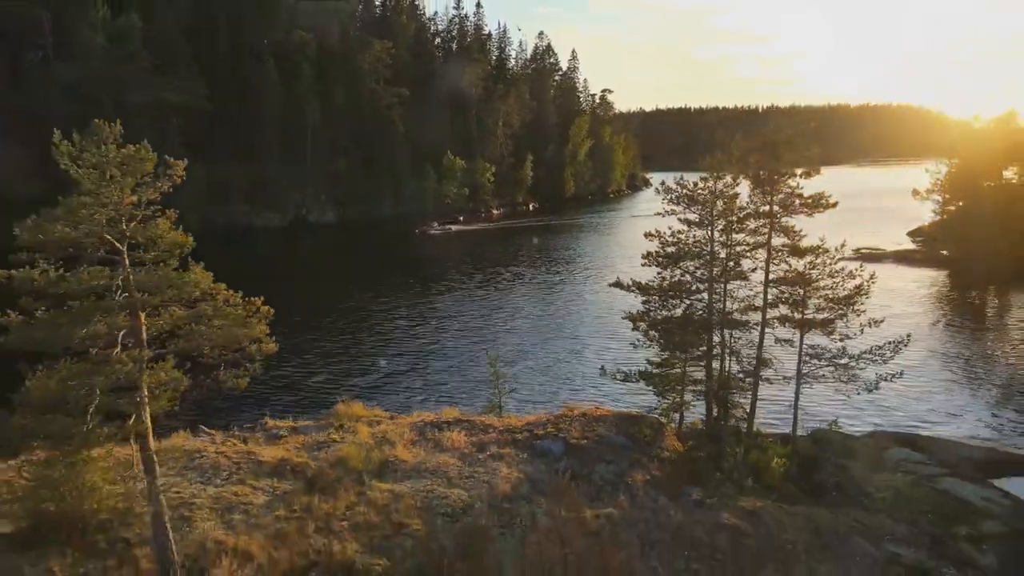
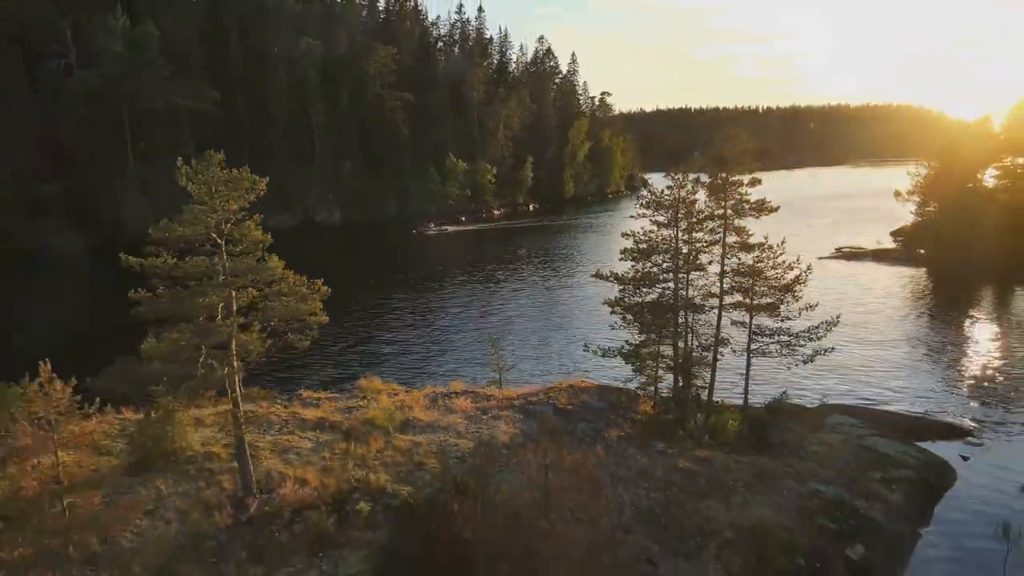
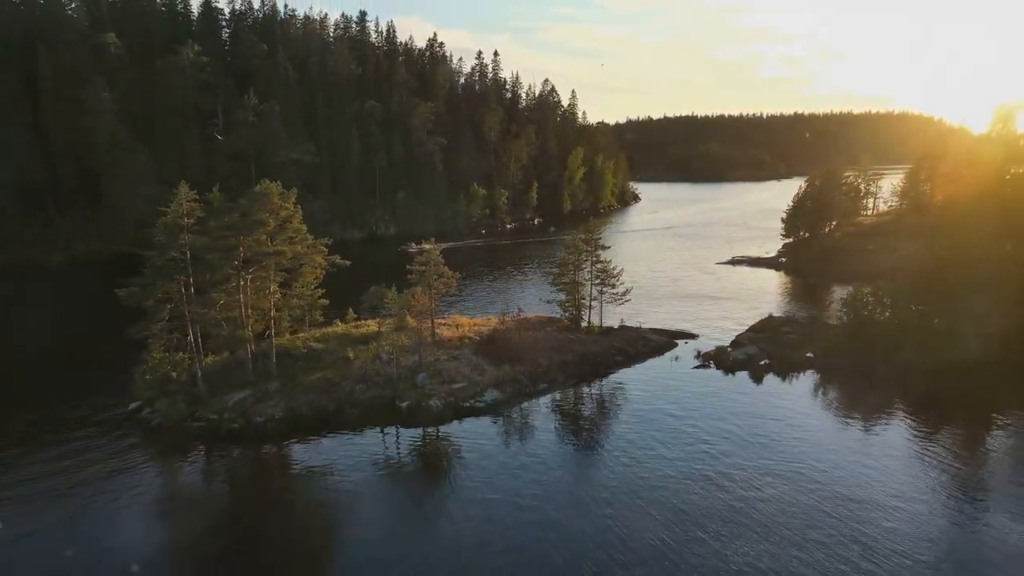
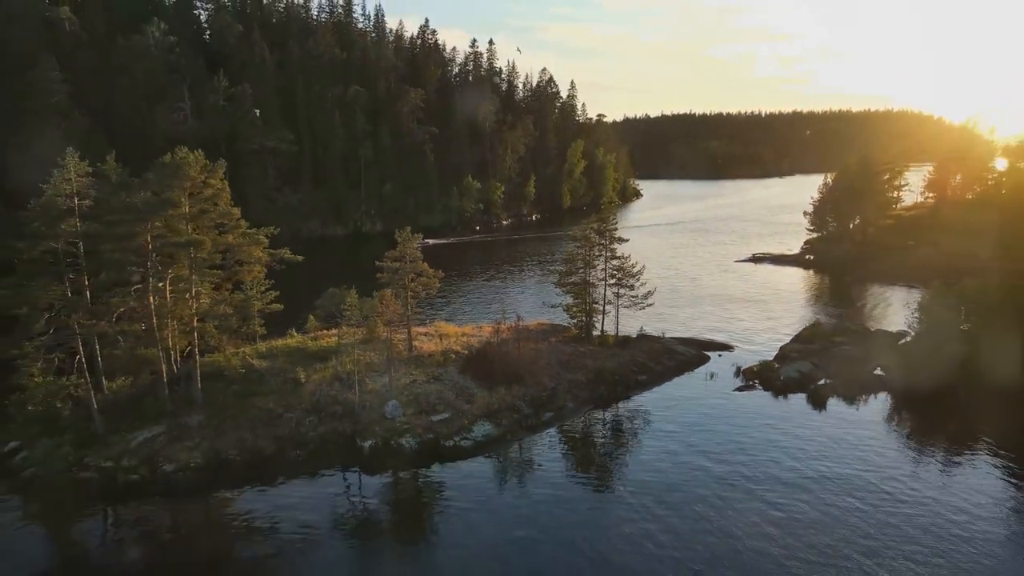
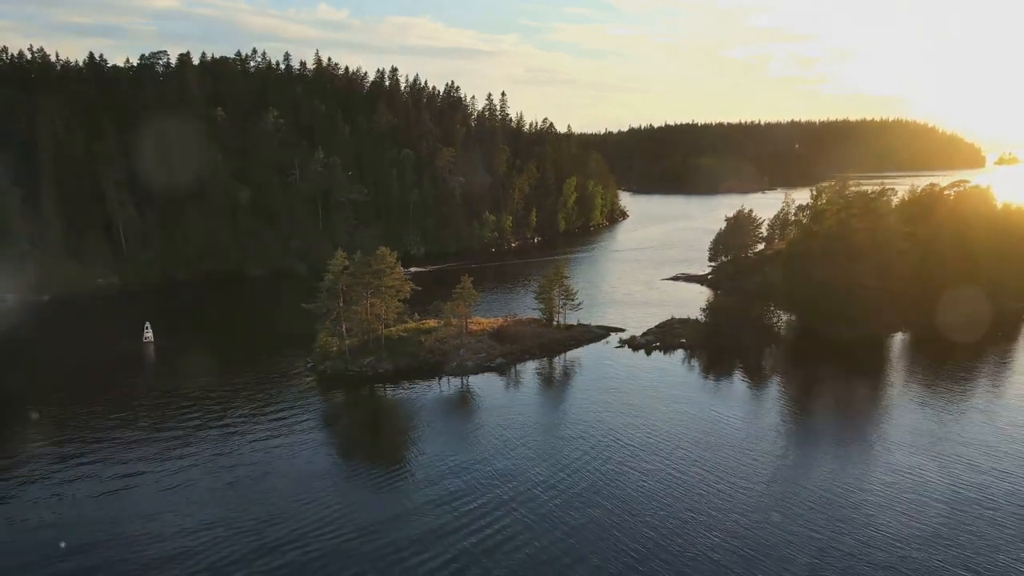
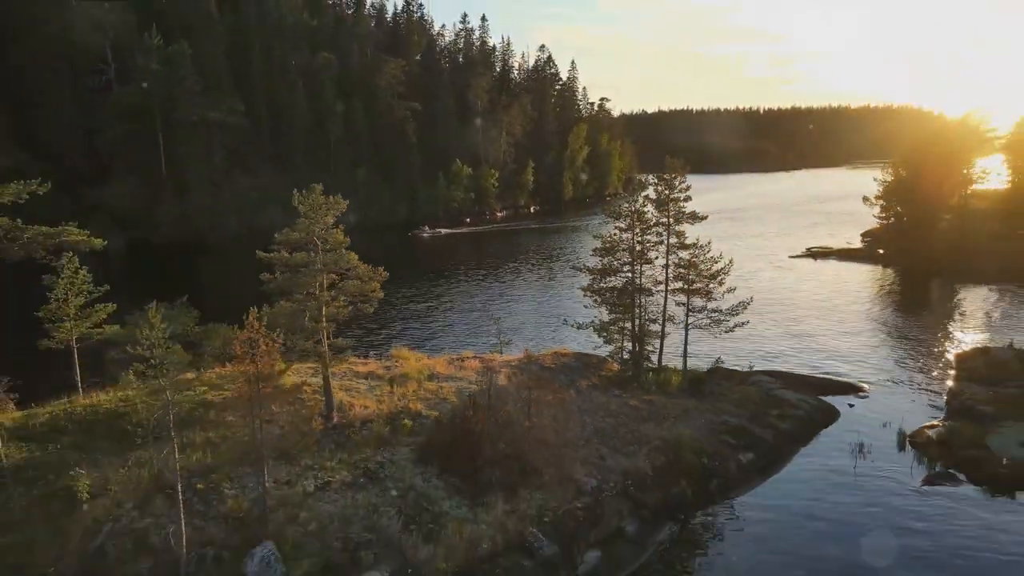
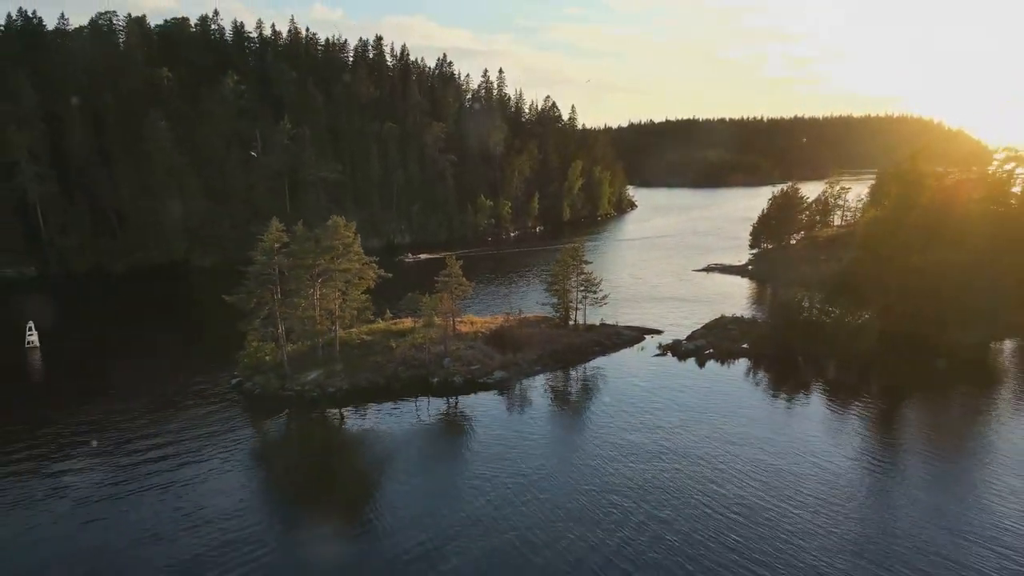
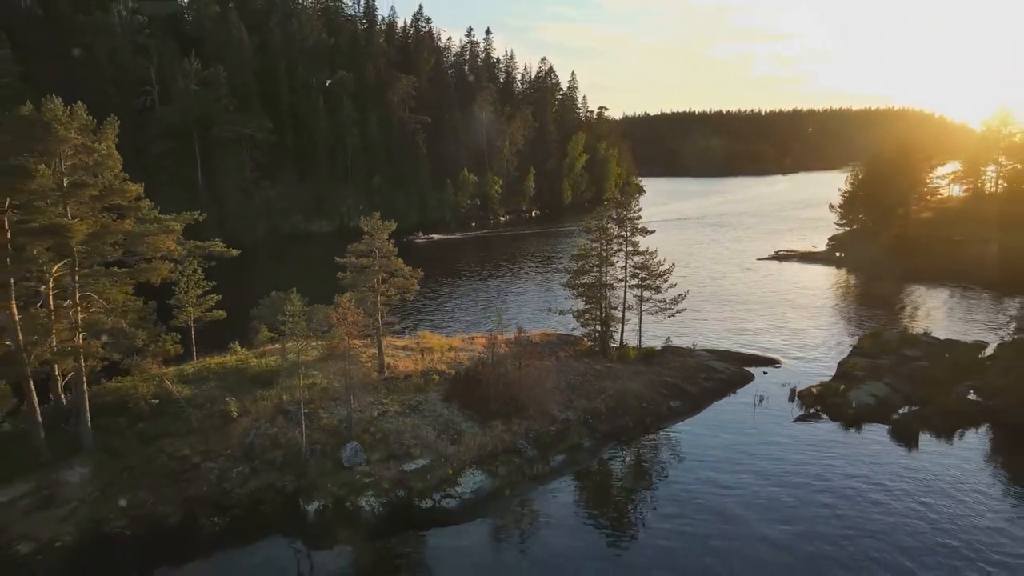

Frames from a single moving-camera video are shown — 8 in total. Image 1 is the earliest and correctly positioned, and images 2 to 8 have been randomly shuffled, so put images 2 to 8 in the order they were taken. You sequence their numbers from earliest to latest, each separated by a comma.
2, 6, 8, 4, 3, 7, 5
